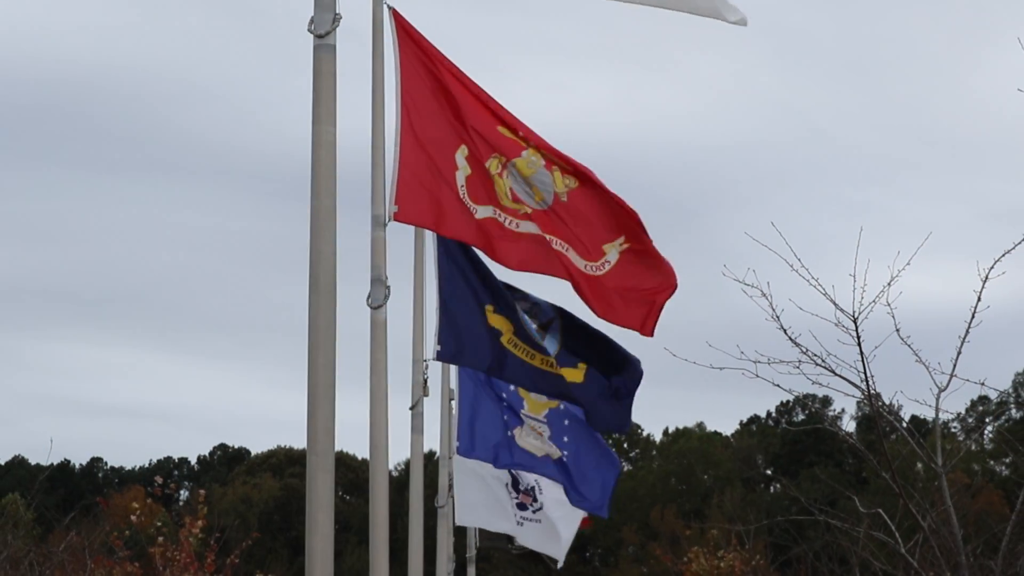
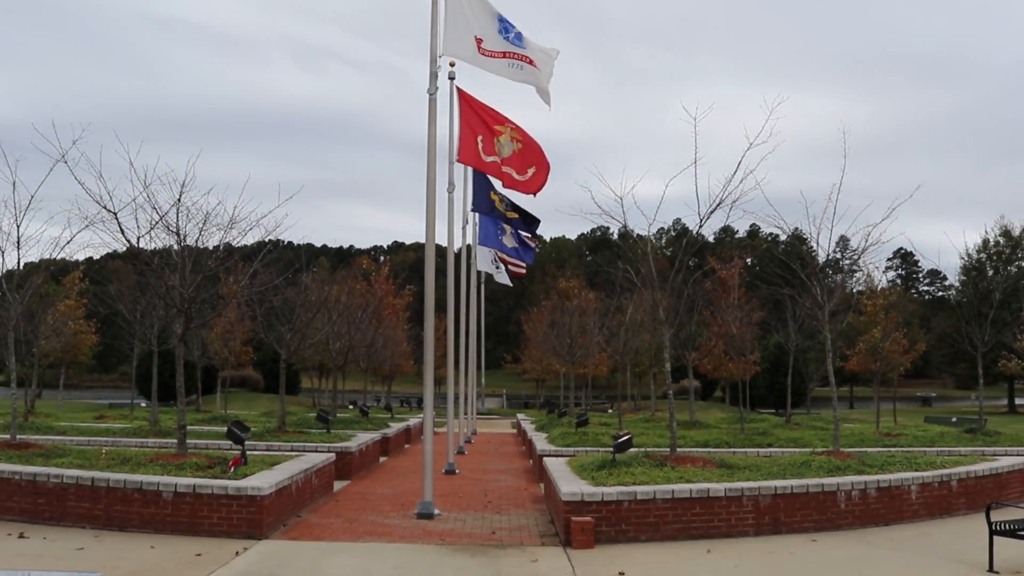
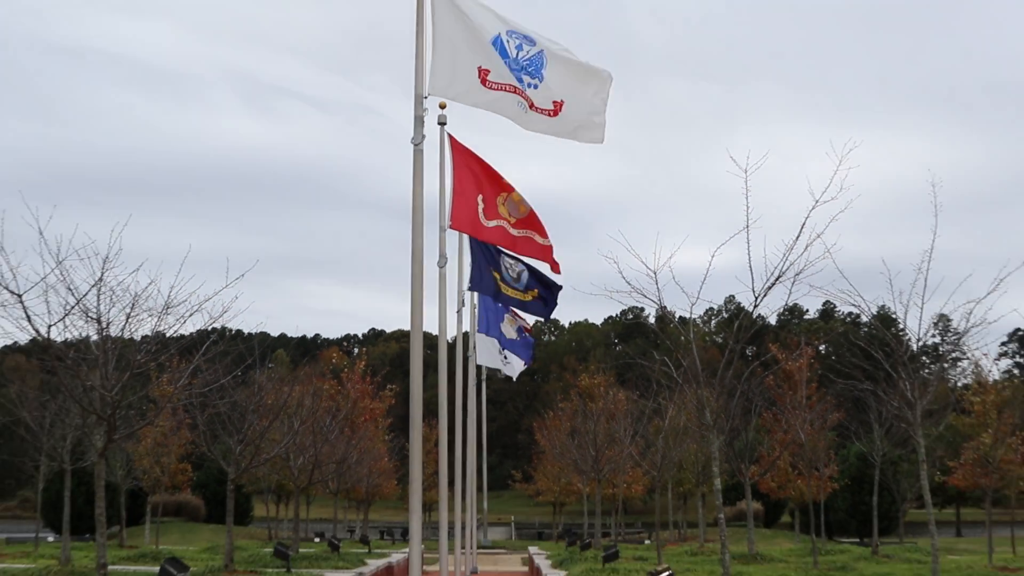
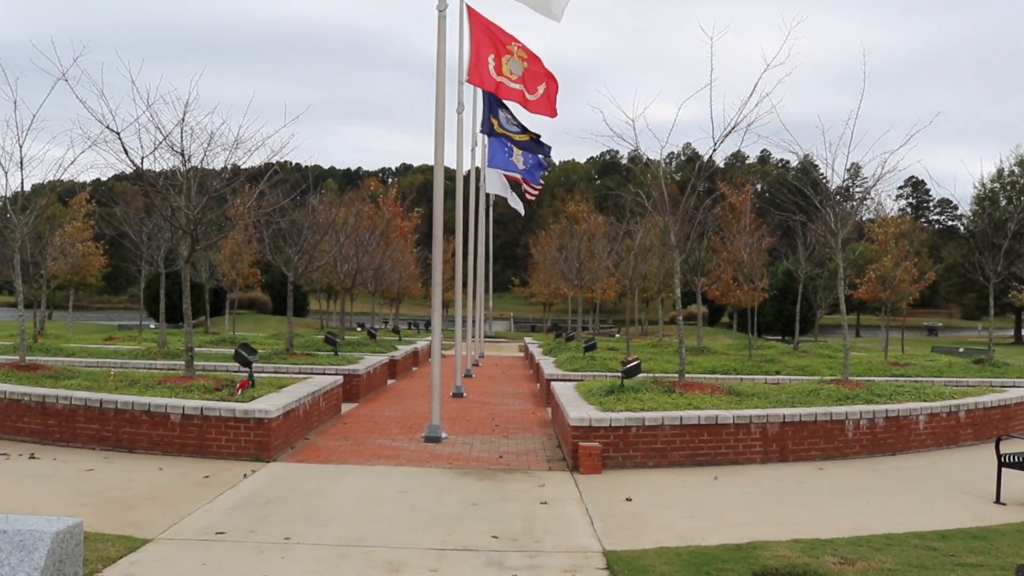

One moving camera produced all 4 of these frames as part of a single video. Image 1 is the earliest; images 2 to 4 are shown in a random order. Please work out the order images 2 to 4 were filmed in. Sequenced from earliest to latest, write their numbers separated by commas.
3, 2, 4
